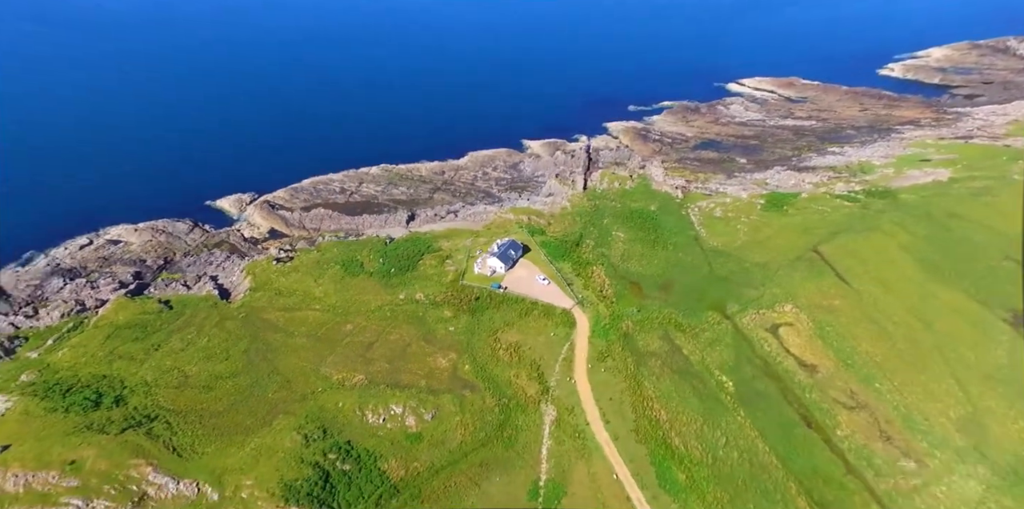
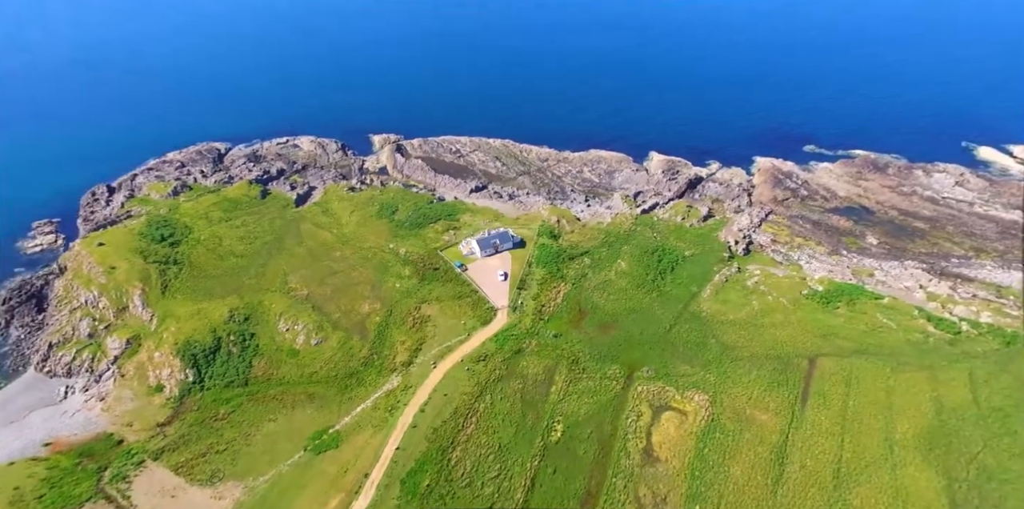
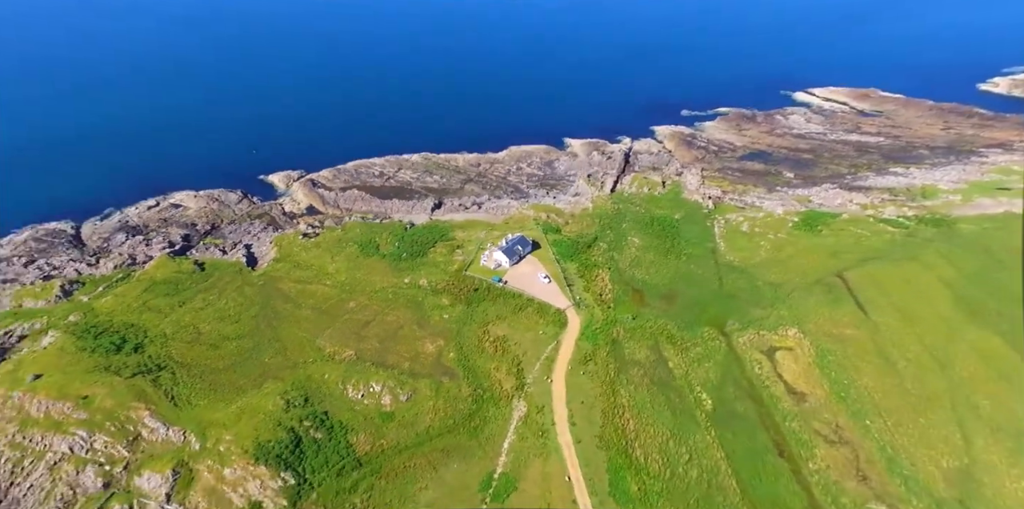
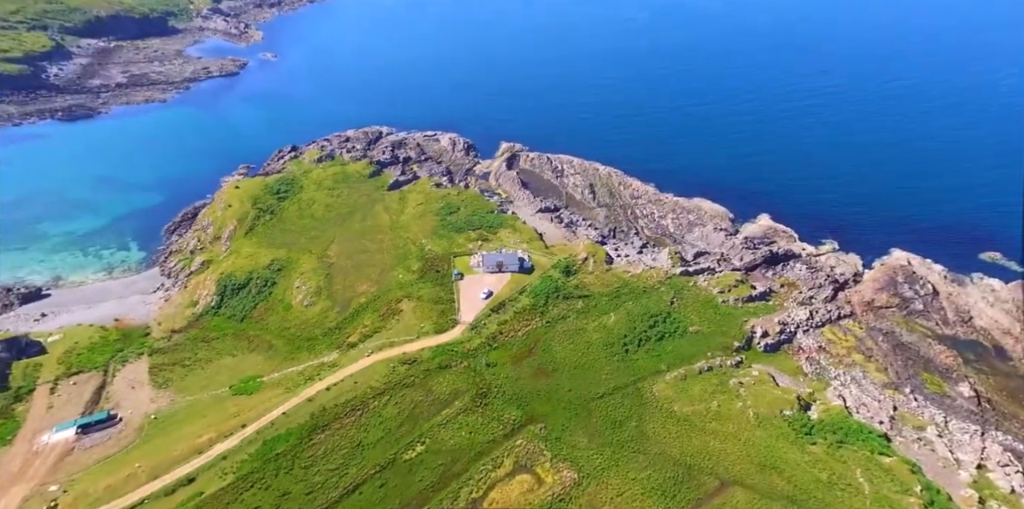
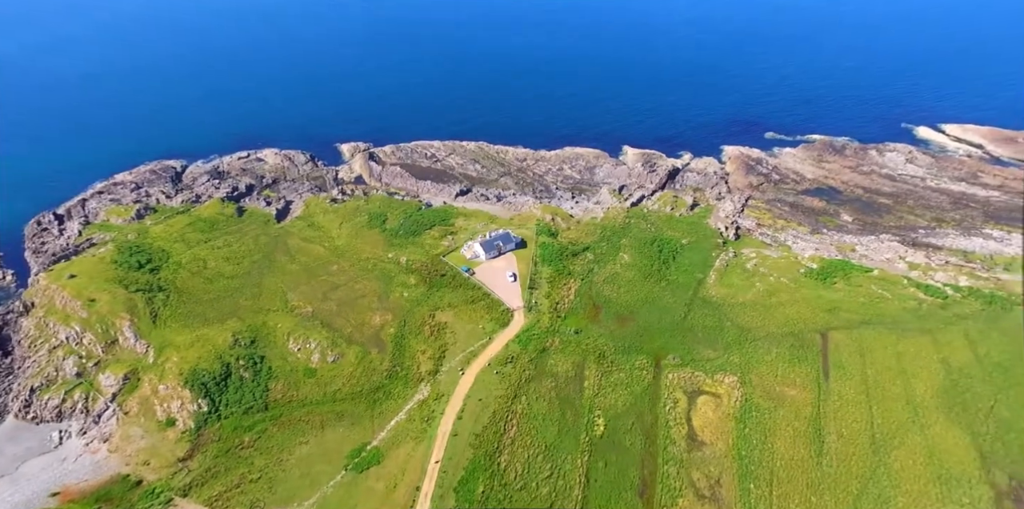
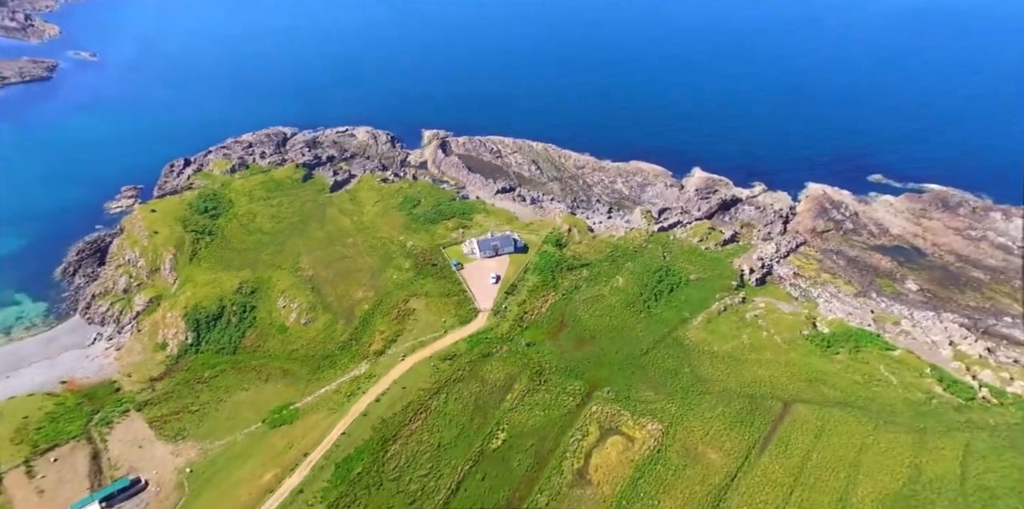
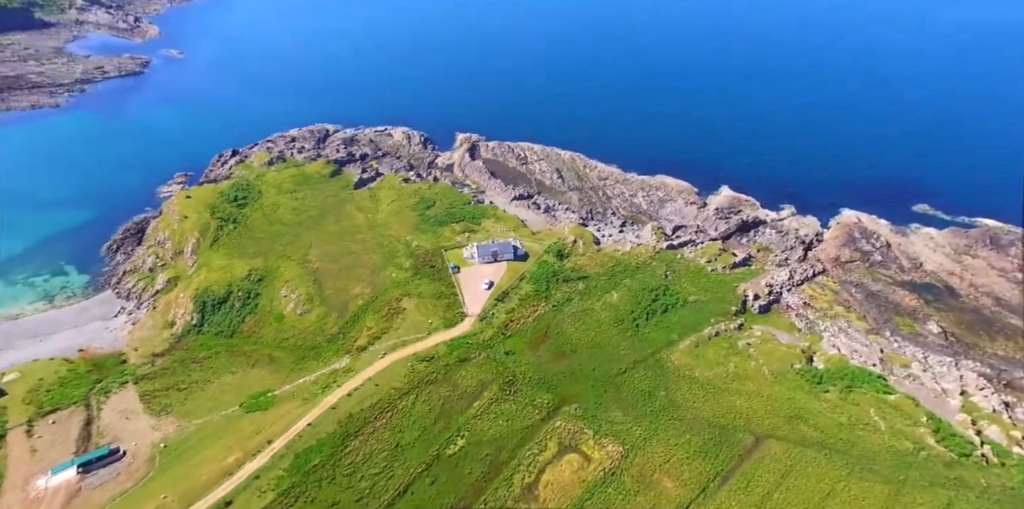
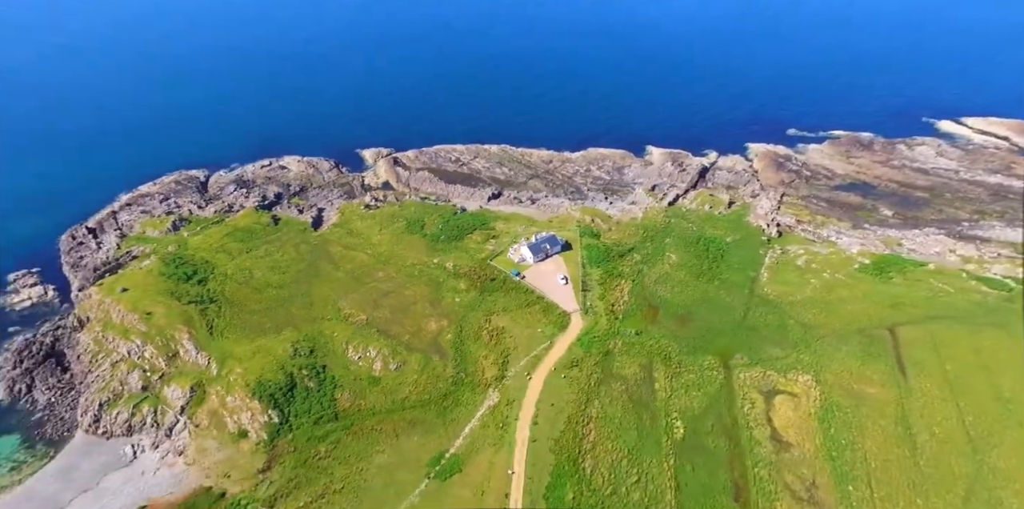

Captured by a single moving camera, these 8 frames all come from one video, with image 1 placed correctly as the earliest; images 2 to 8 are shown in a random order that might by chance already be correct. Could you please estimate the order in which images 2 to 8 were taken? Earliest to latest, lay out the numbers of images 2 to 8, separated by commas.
3, 8, 5, 2, 6, 7, 4
